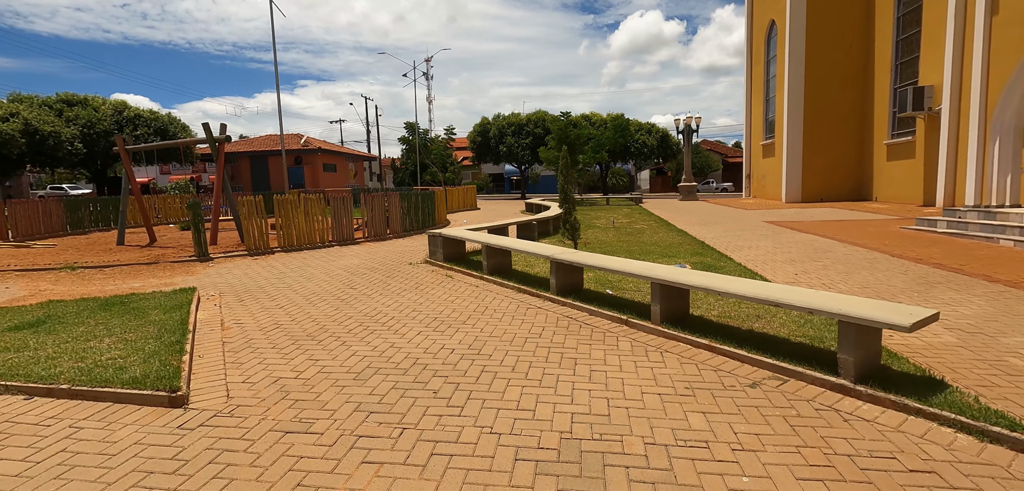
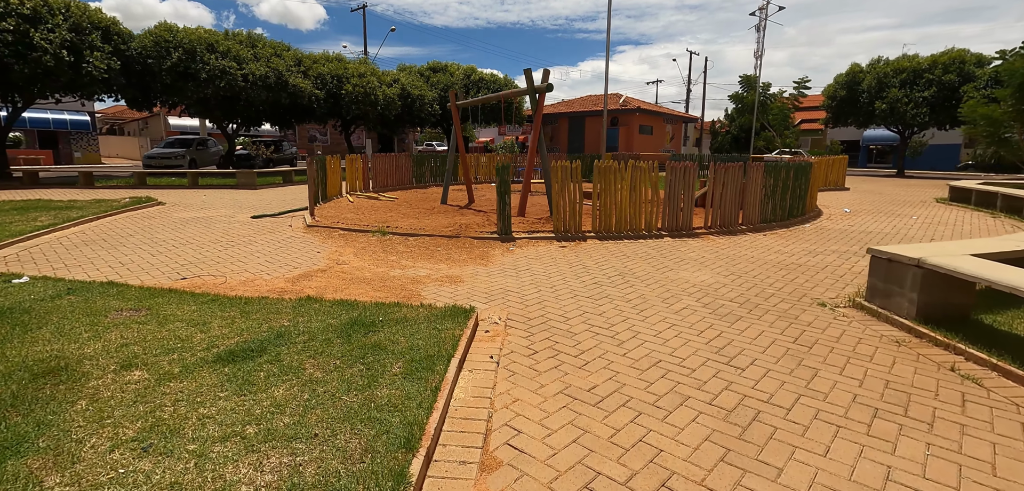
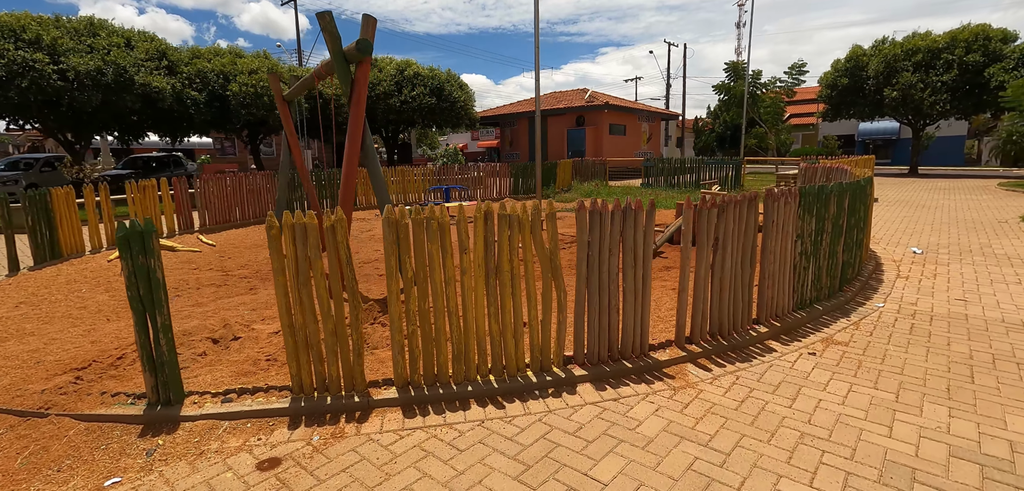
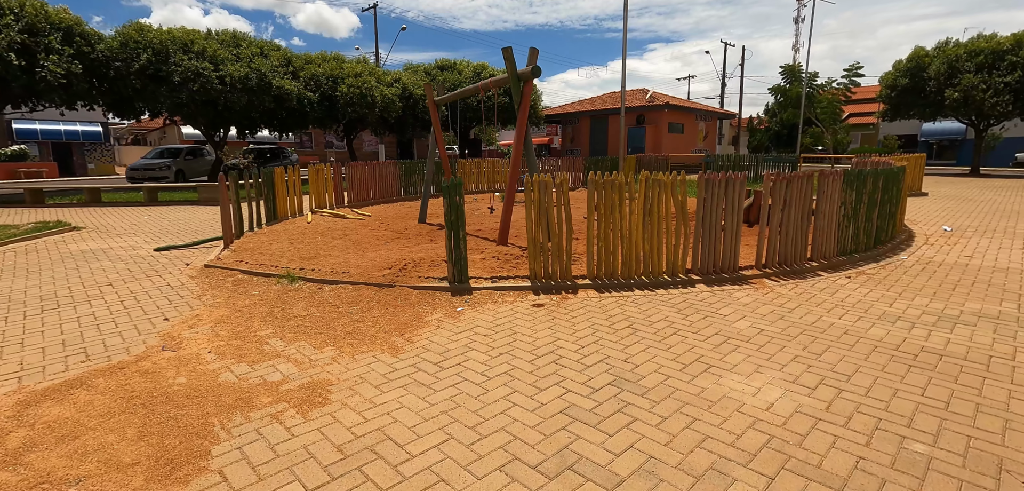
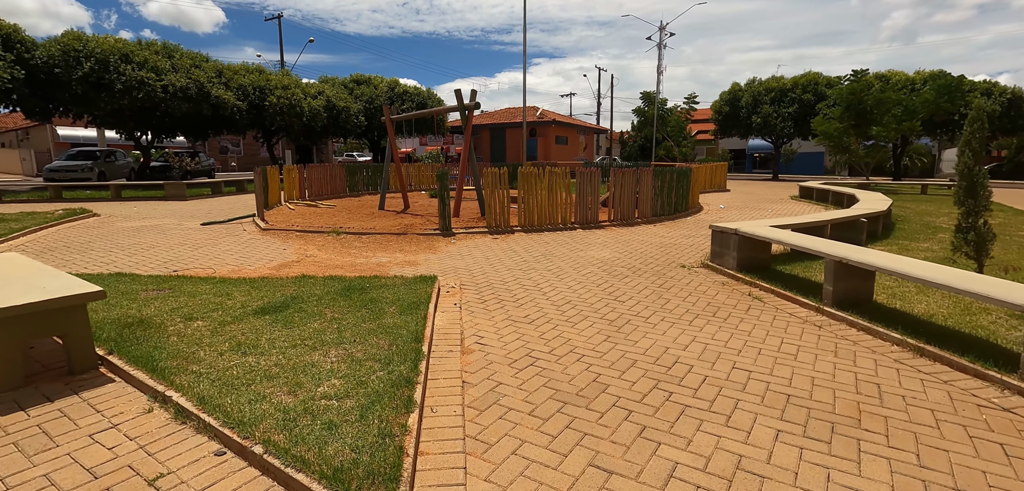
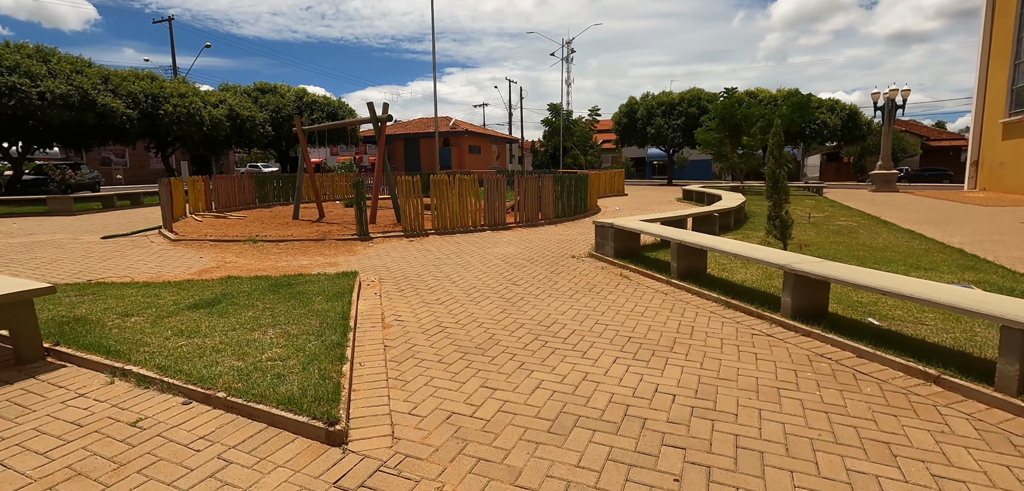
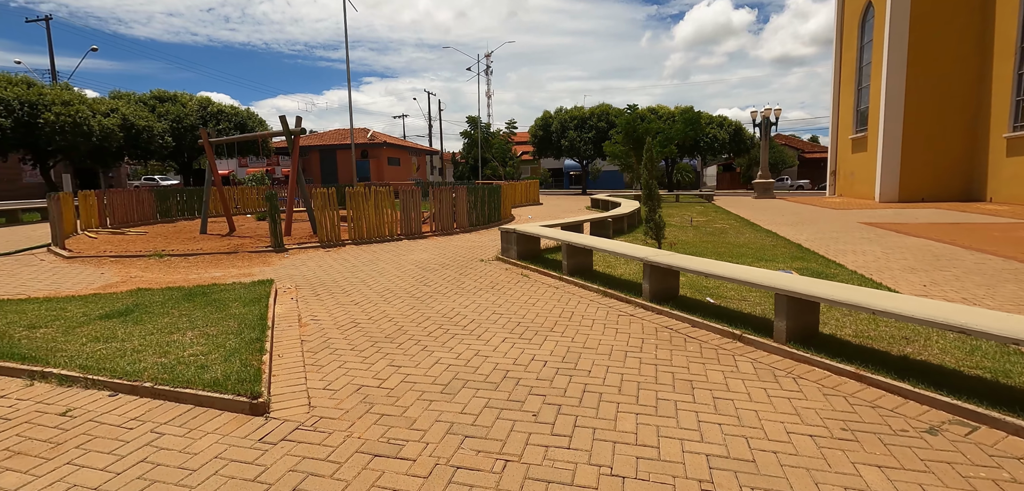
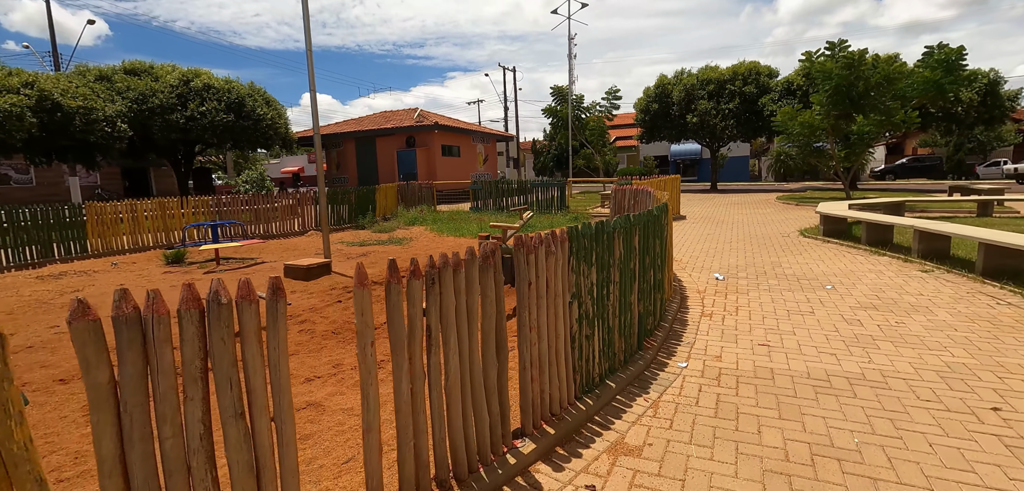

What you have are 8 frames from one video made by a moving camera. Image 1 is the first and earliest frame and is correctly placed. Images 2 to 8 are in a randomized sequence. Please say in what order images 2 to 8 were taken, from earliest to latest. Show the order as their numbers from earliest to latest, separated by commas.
7, 6, 5, 2, 4, 3, 8
